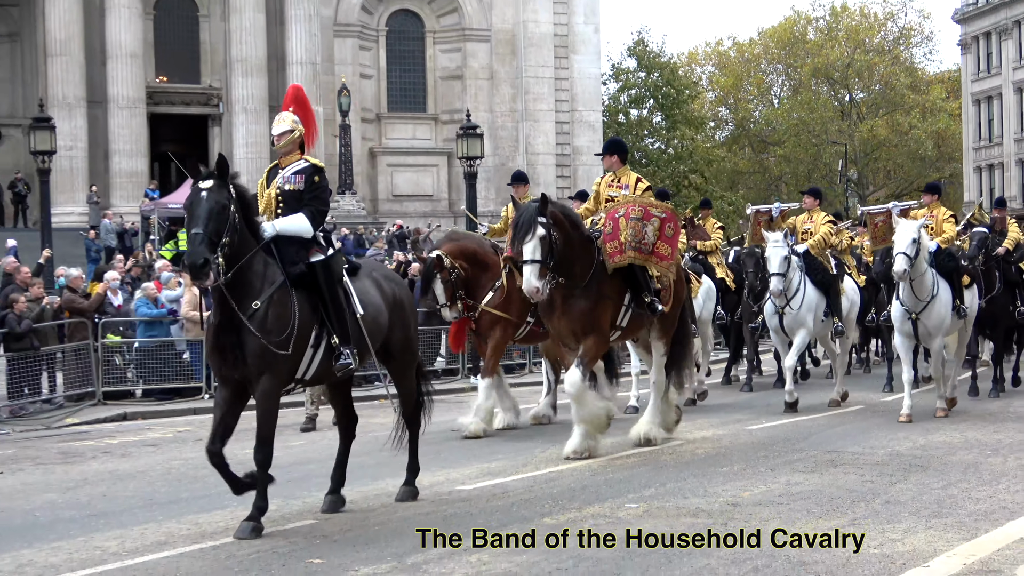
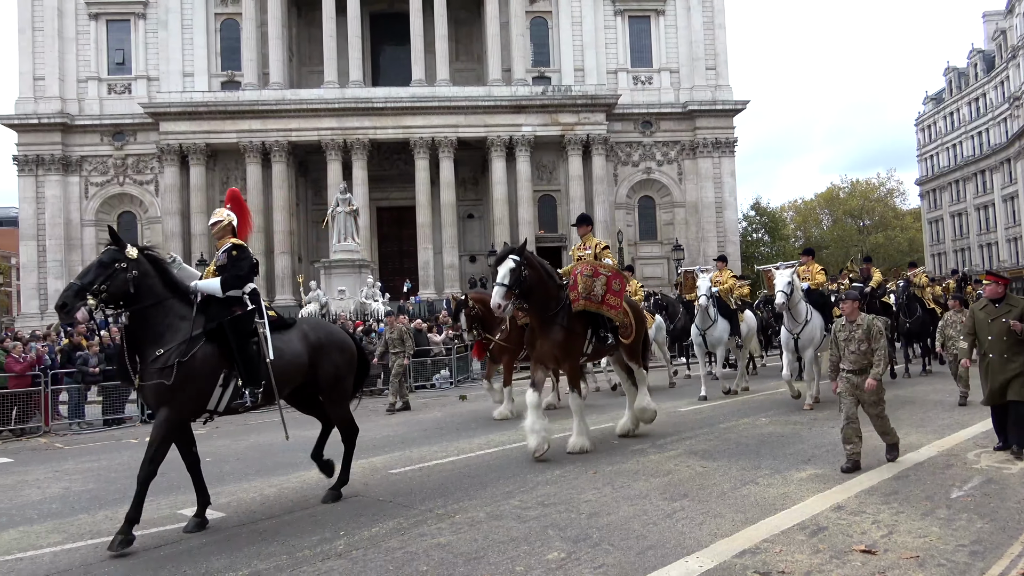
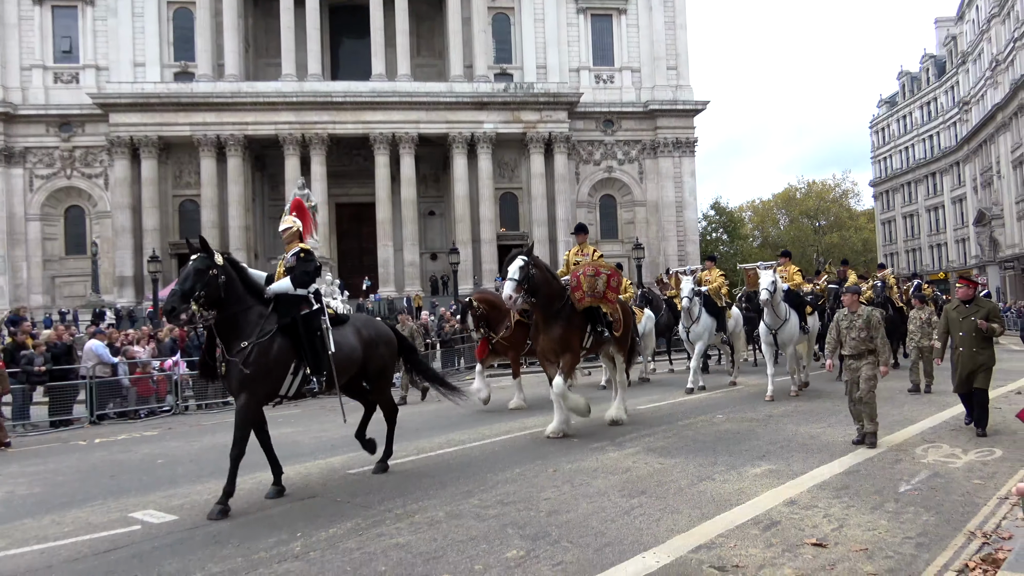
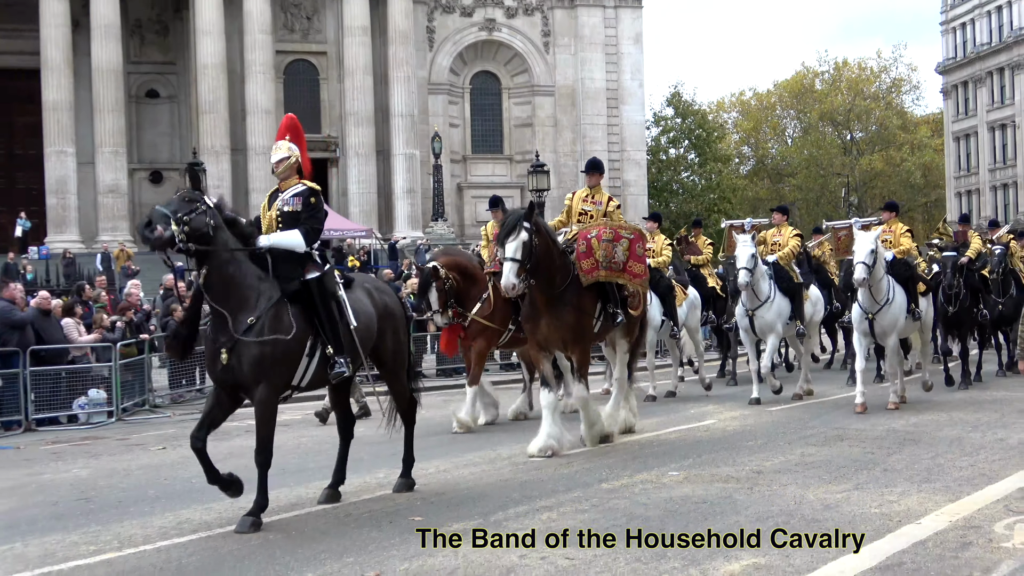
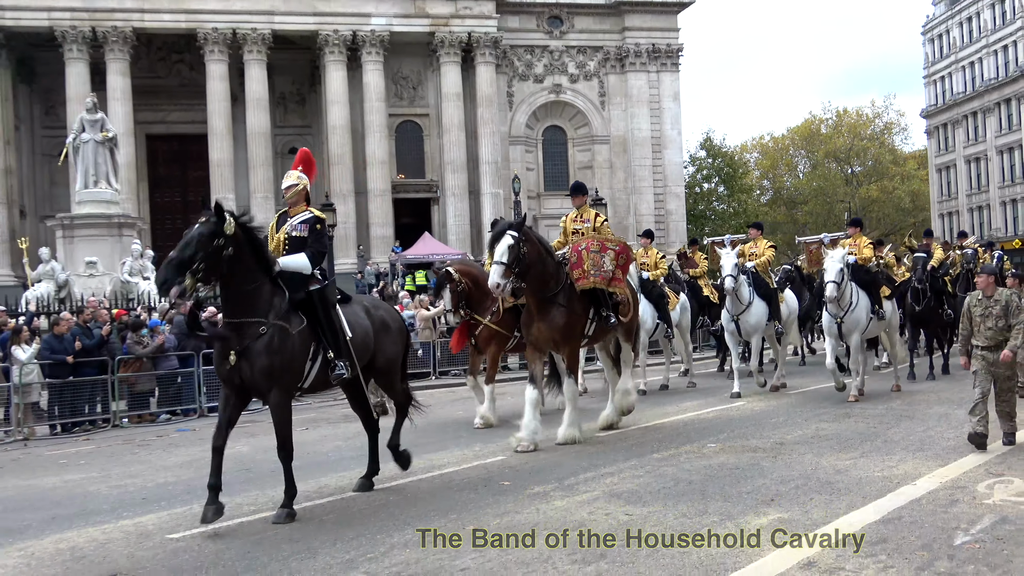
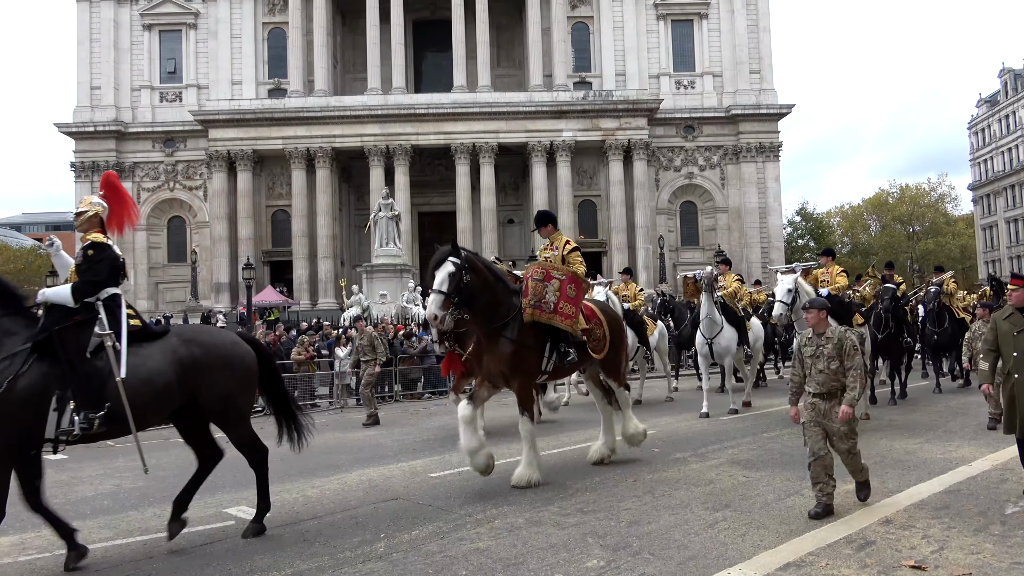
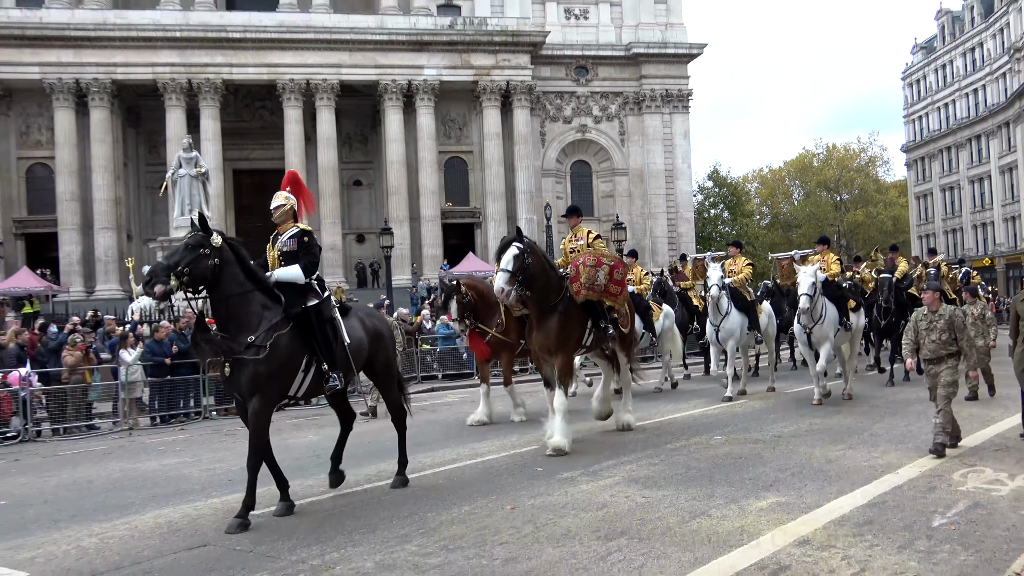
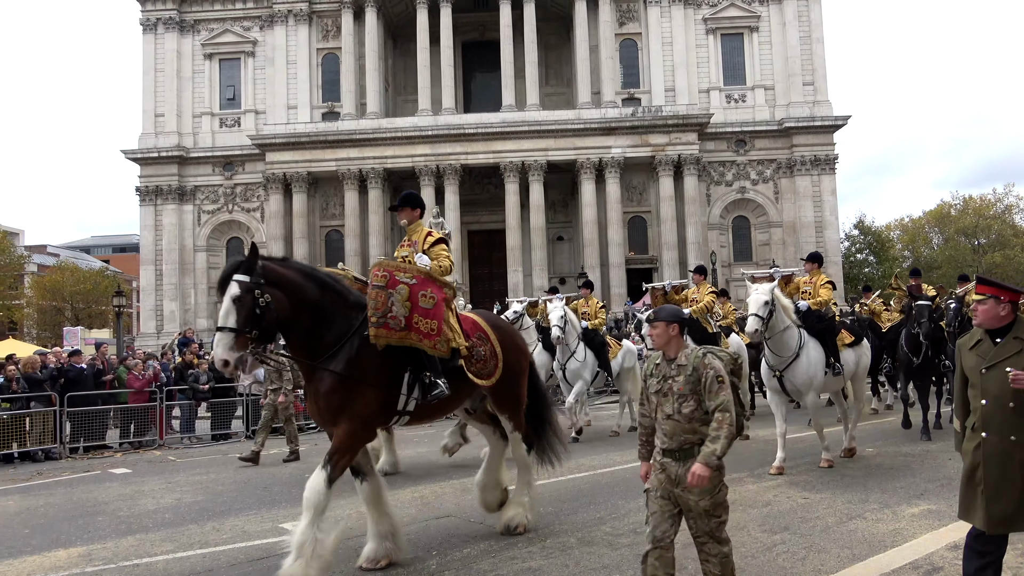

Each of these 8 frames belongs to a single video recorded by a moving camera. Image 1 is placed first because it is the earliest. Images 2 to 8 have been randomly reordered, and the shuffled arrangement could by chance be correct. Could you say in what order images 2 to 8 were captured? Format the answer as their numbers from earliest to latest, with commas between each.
4, 5, 7, 3, 2, 6, 8
